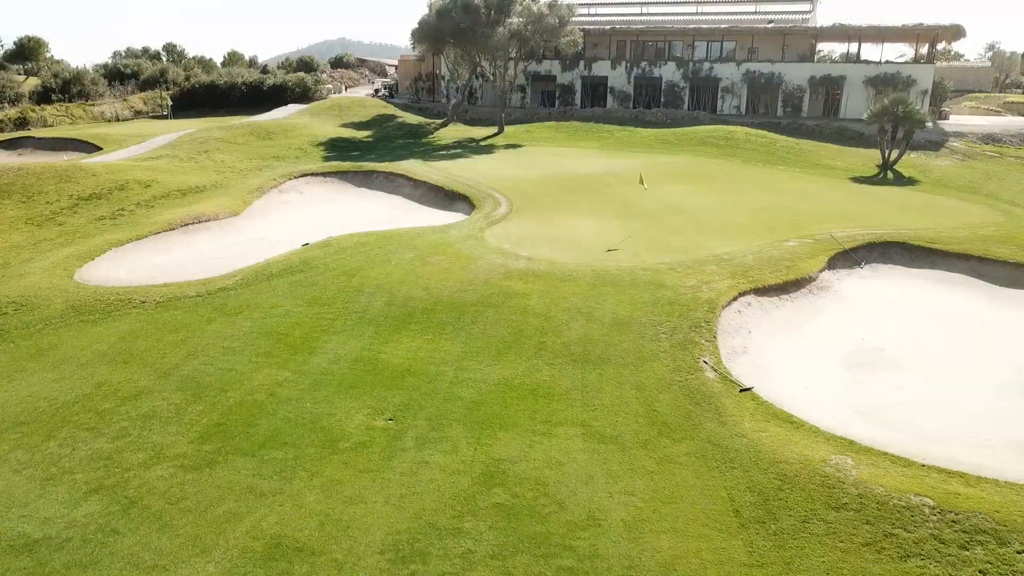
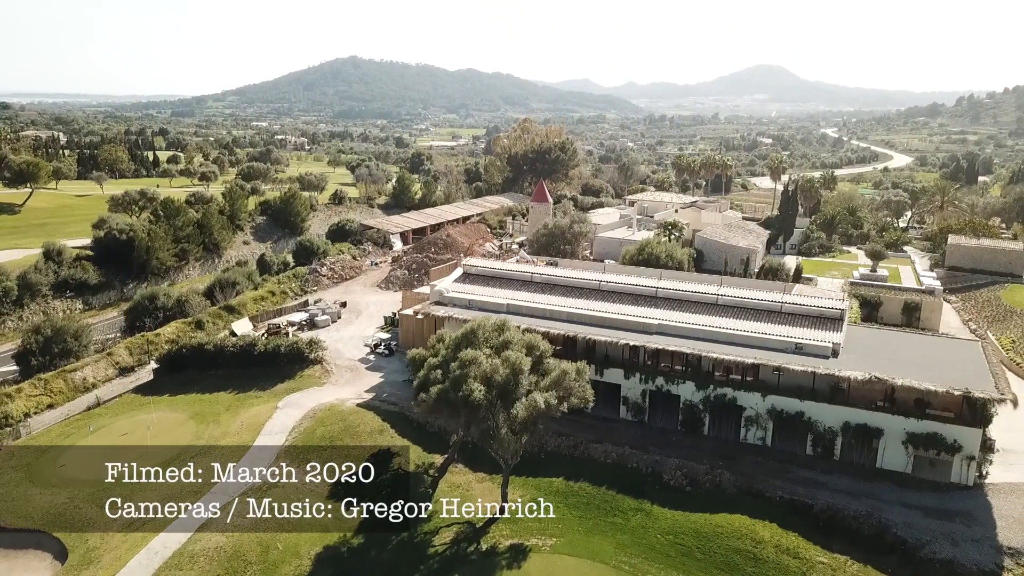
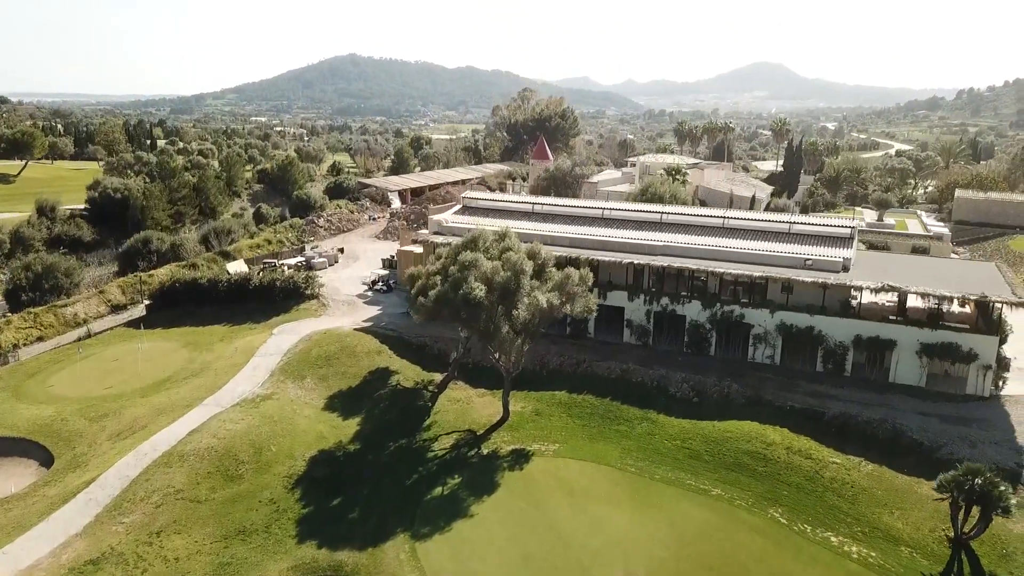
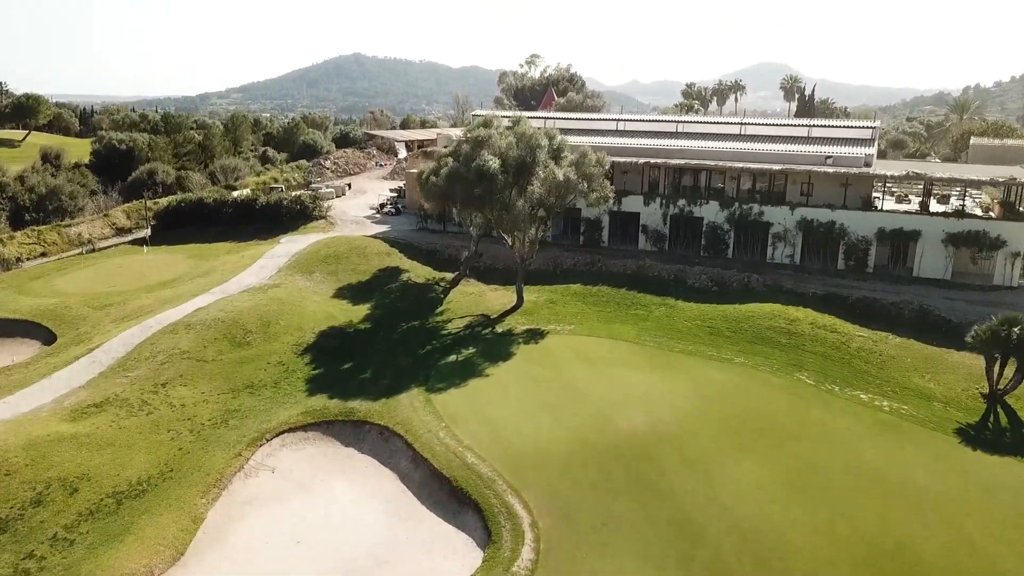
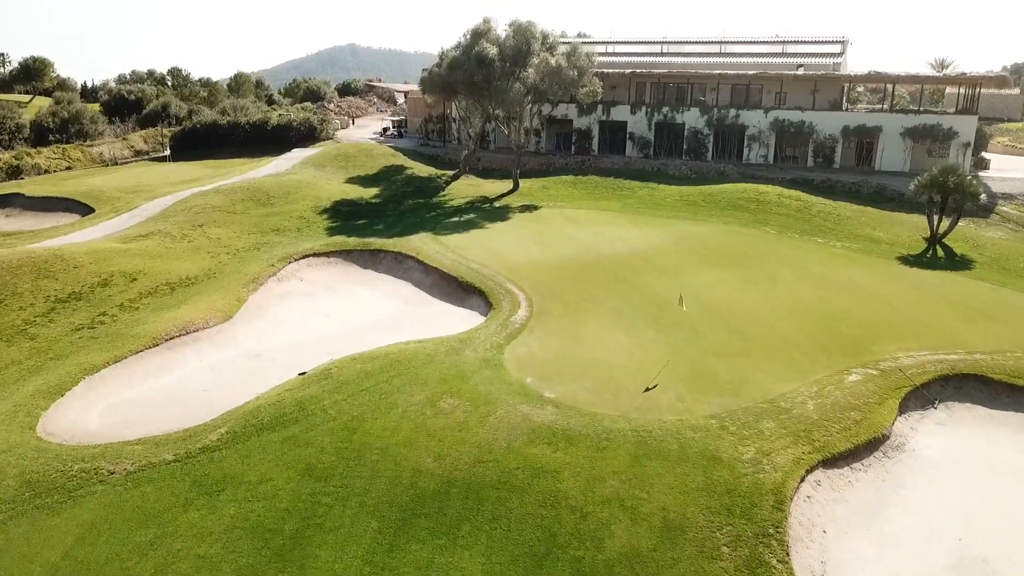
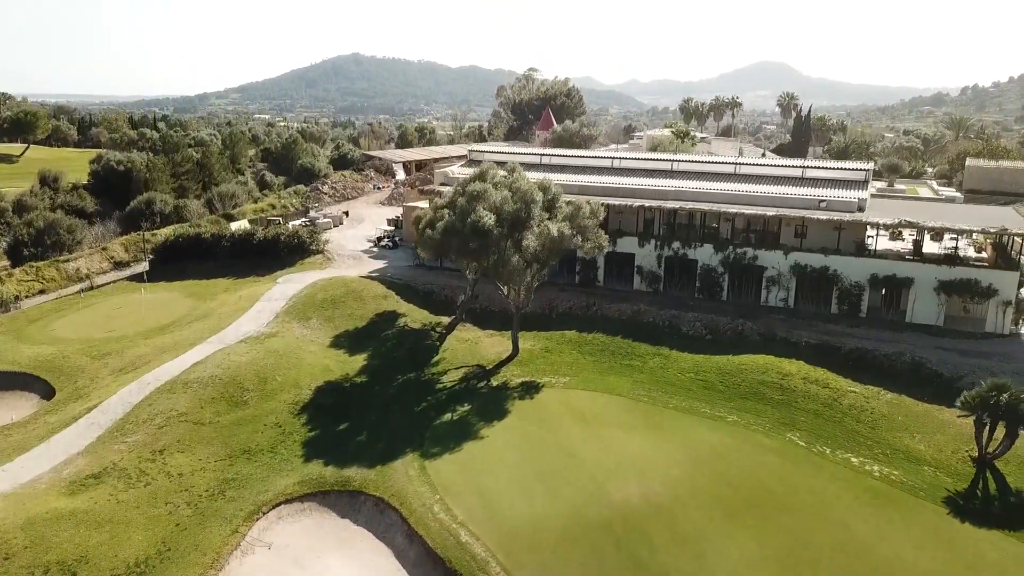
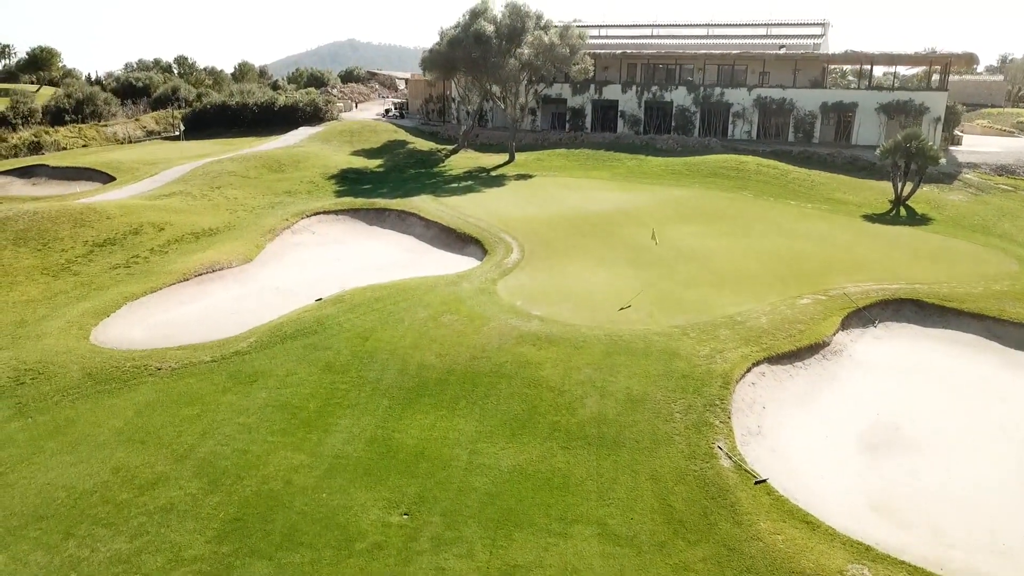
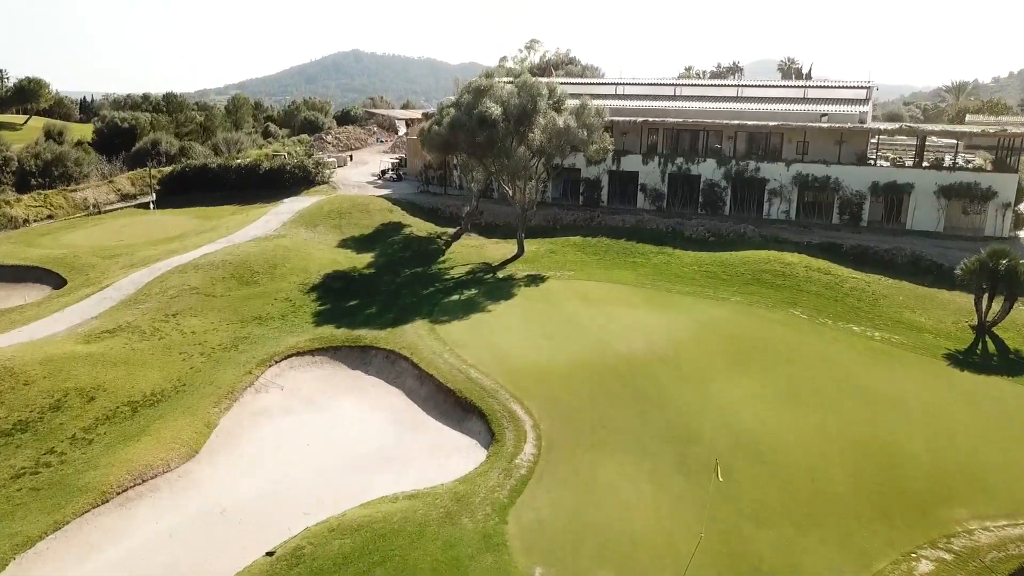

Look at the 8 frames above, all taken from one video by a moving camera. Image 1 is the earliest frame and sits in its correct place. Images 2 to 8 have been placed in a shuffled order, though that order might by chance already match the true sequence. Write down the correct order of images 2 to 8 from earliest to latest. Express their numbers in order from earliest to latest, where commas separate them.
7, 5, 8, 4, 6, 3, 2
